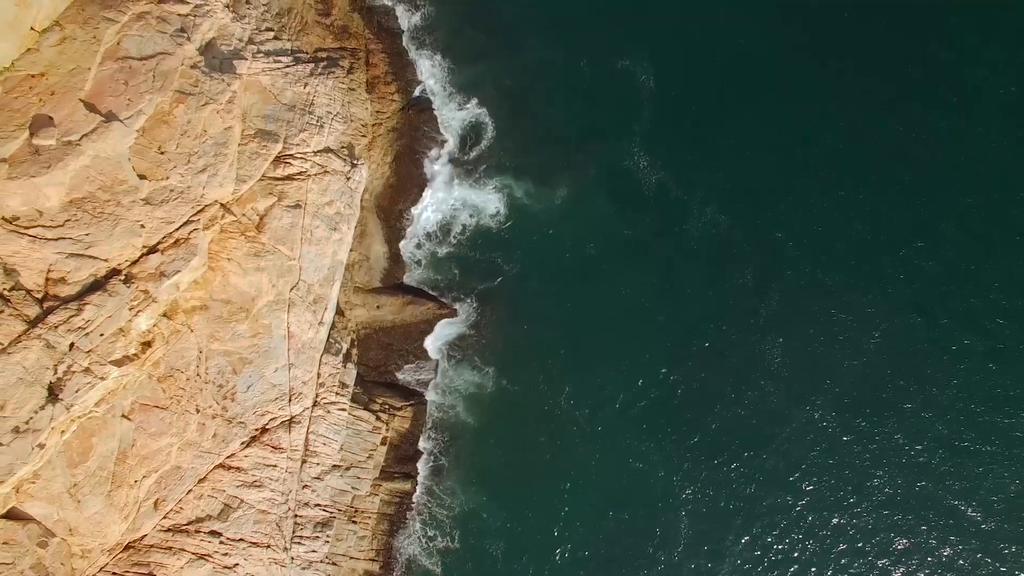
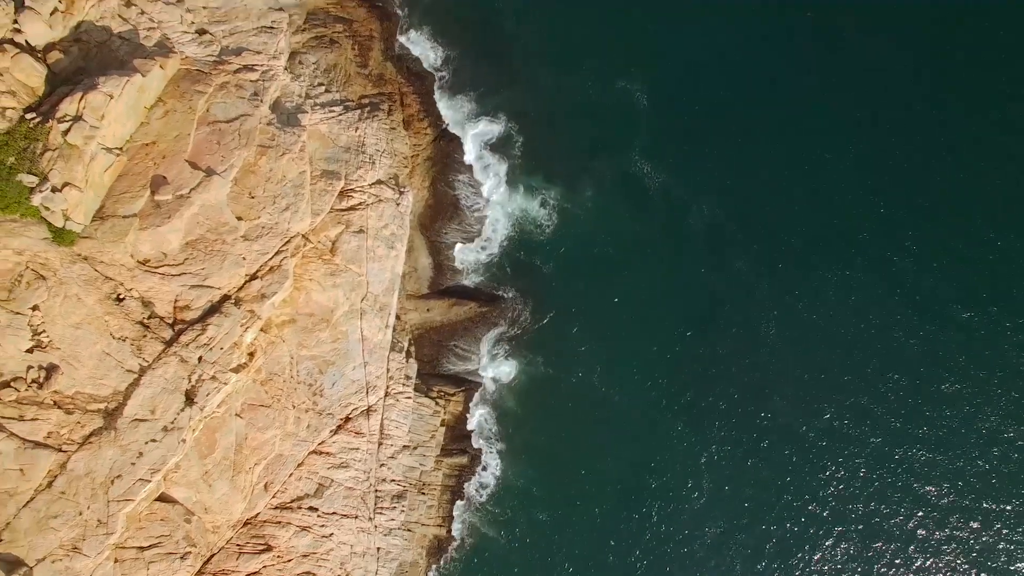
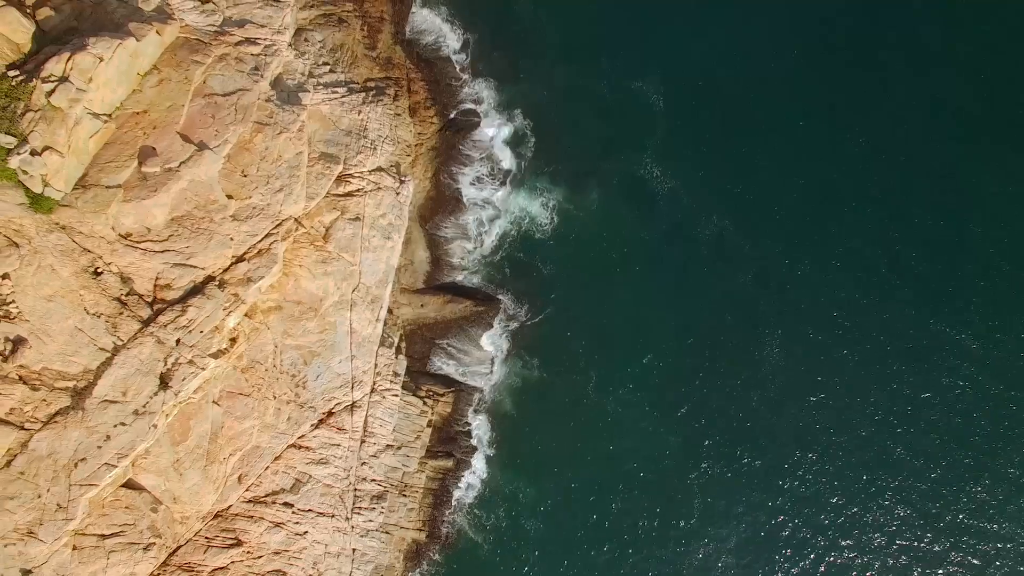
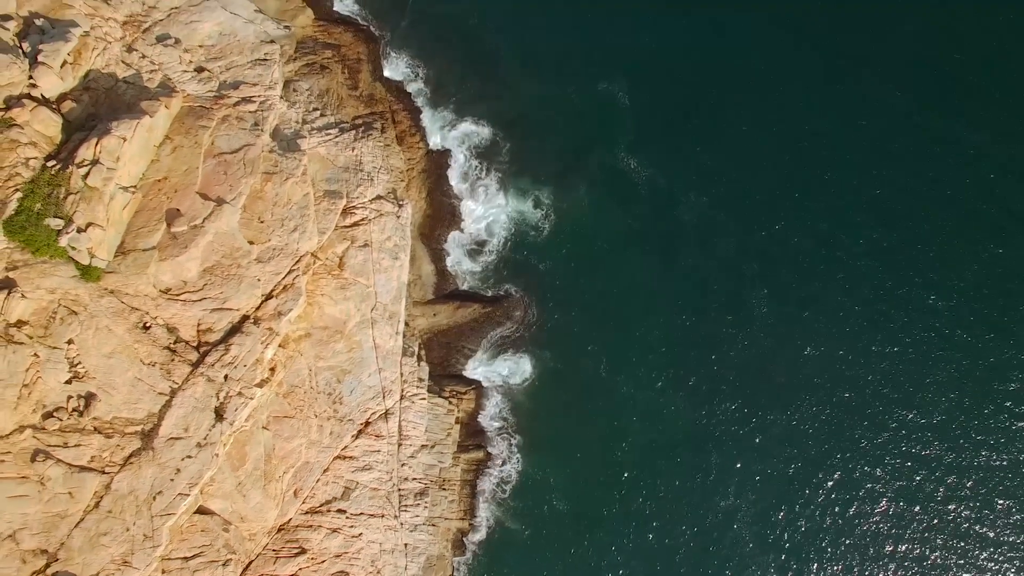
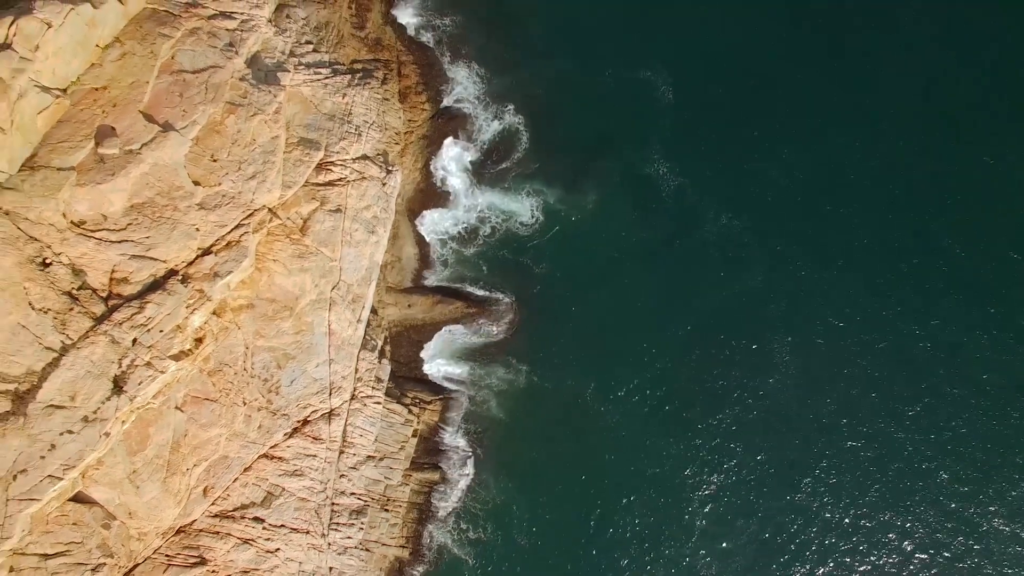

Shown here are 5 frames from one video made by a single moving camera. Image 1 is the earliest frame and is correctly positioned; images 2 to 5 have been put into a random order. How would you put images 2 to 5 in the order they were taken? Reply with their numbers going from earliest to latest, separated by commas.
5, 3, 2, 4
